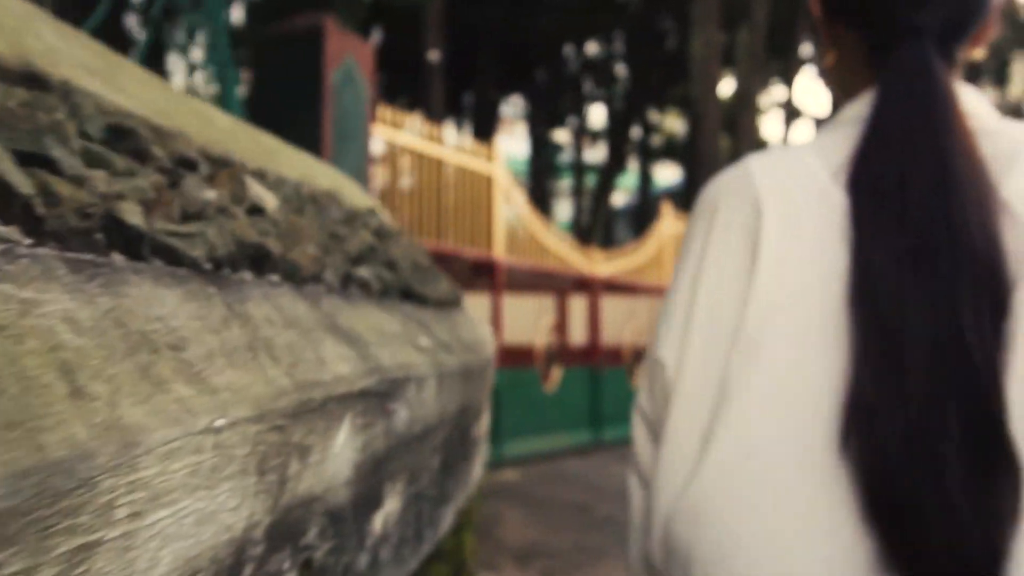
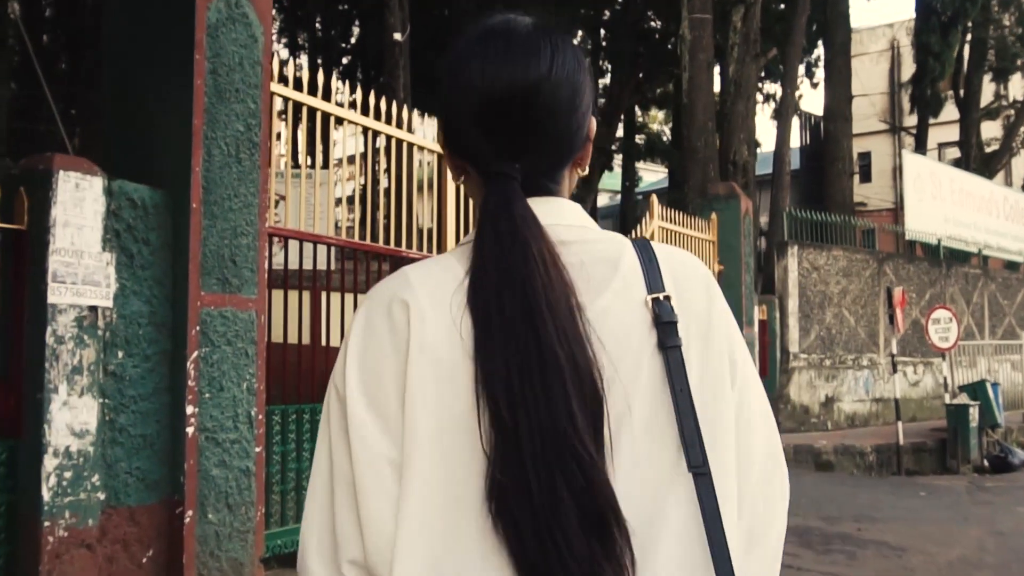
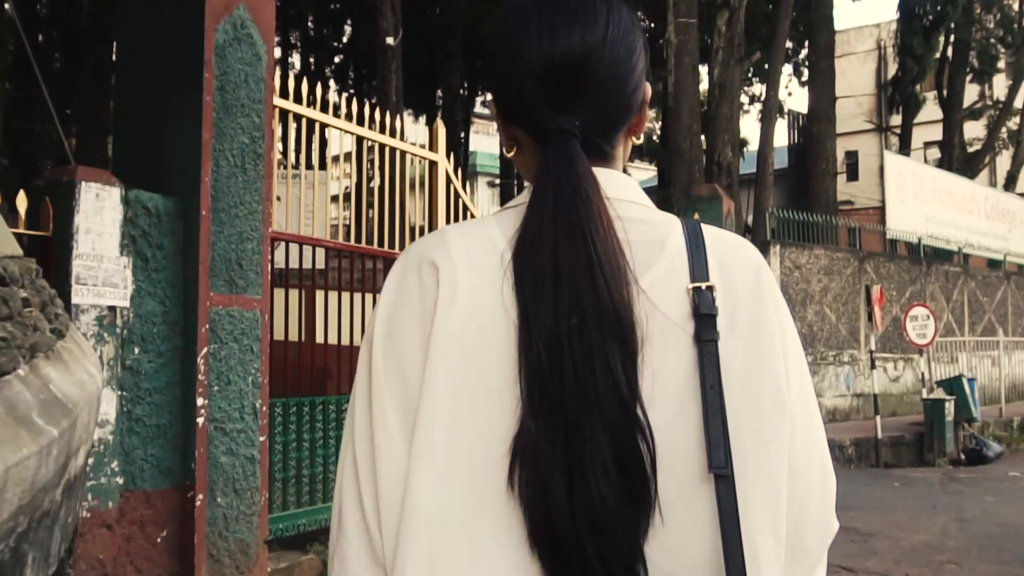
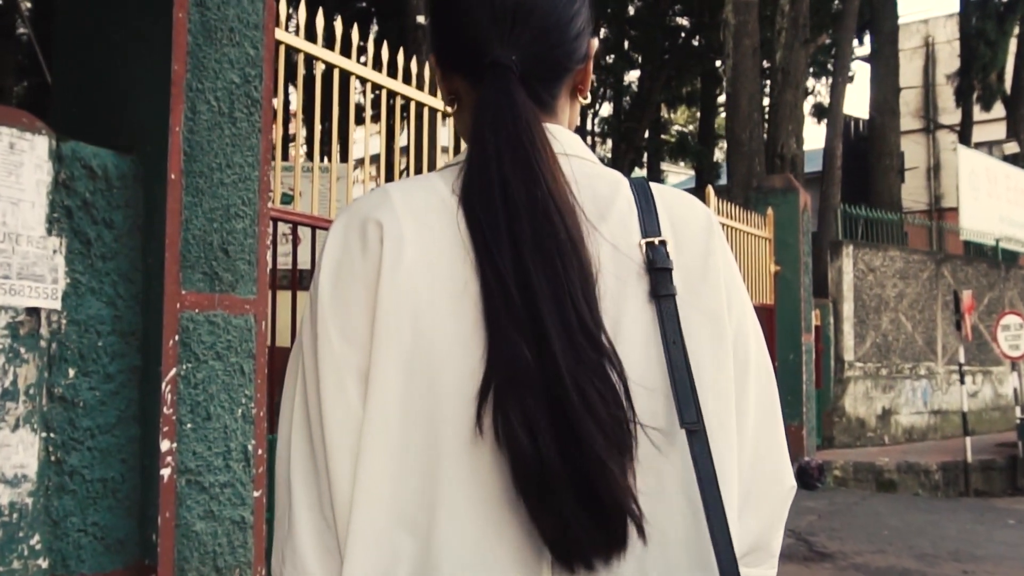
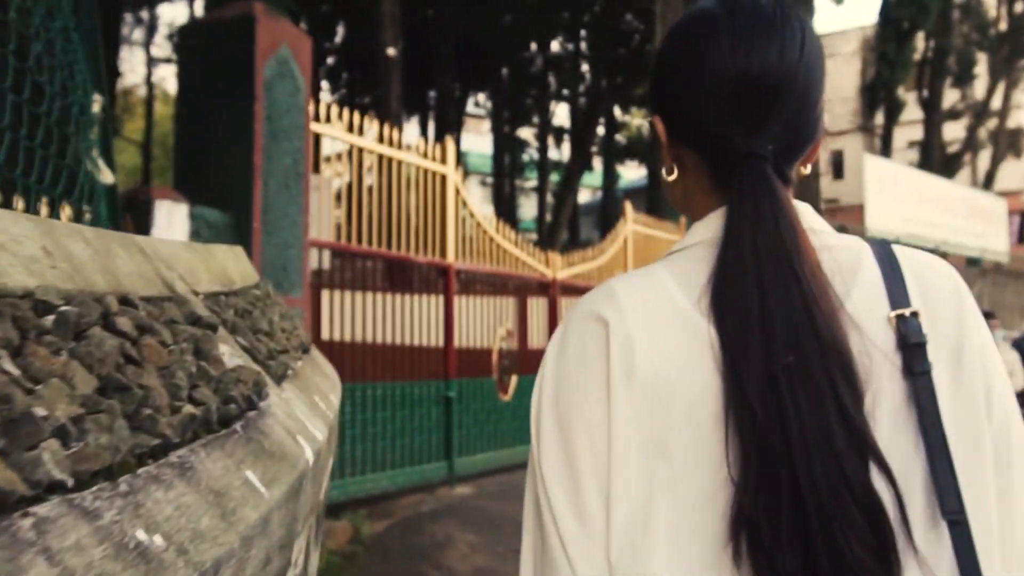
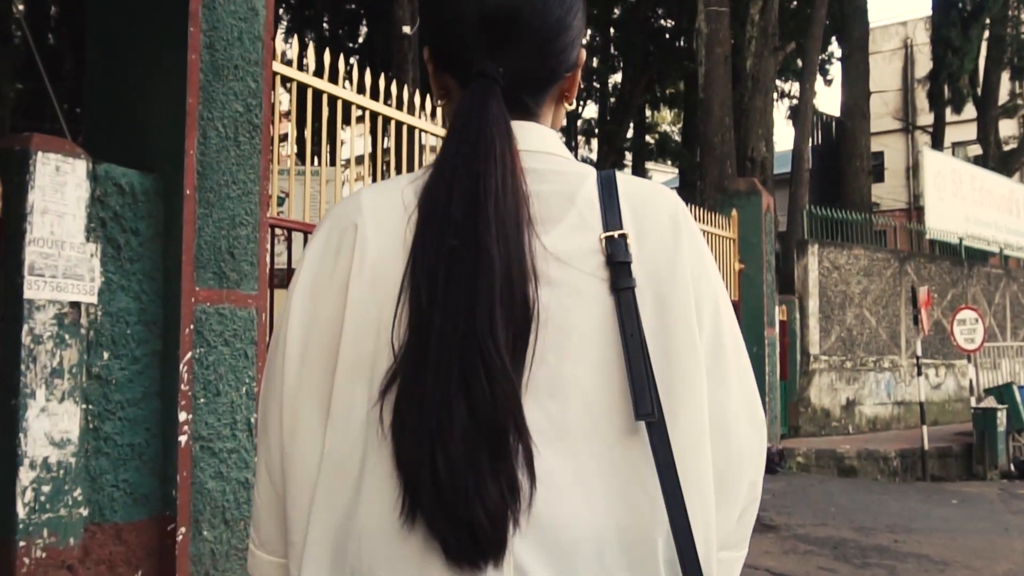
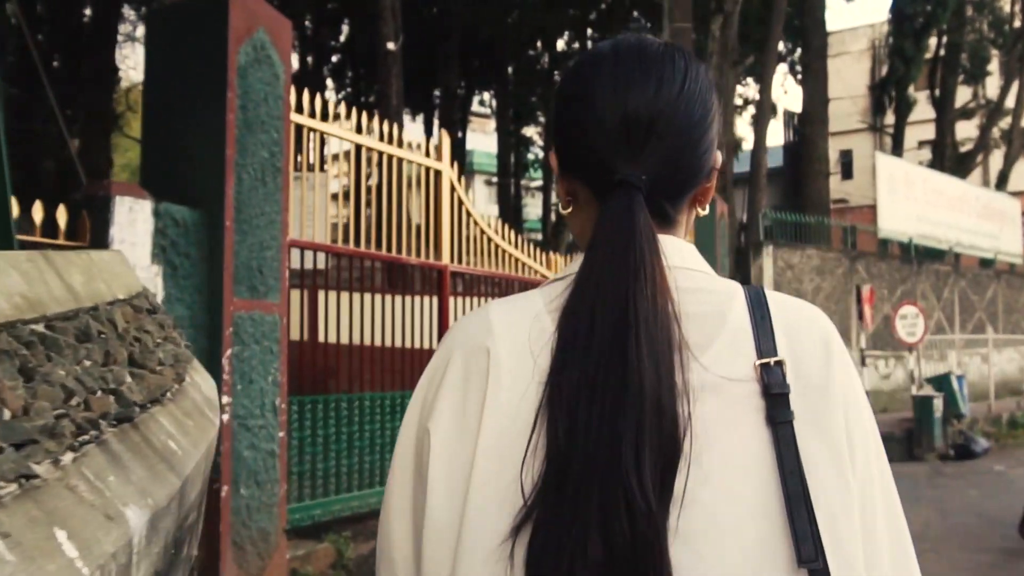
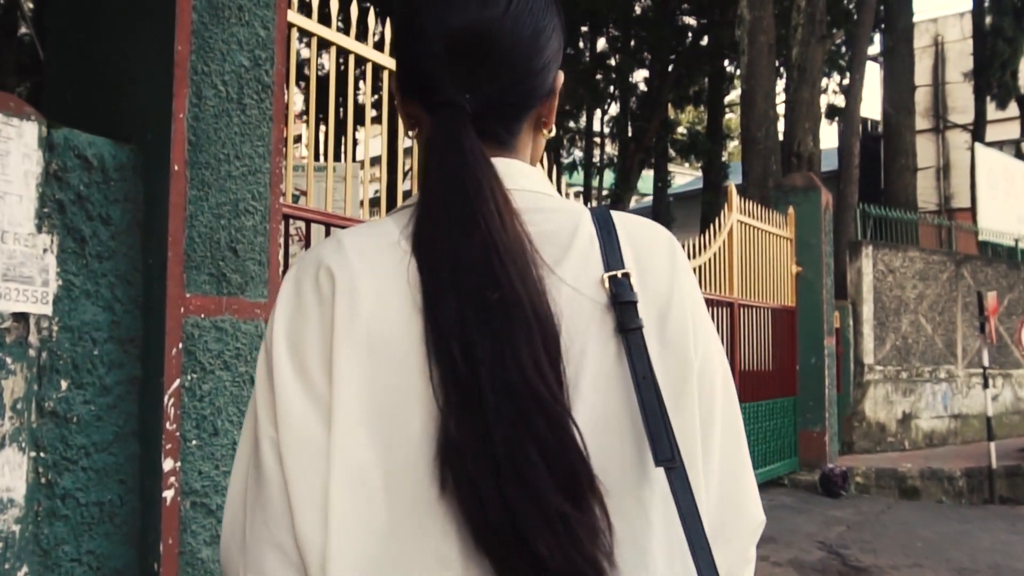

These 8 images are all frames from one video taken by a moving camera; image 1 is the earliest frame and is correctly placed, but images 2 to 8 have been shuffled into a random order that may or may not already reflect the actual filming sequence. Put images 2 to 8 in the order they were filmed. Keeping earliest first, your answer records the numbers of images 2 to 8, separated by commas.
5, 7, 3, 2, 6, 4, 8
